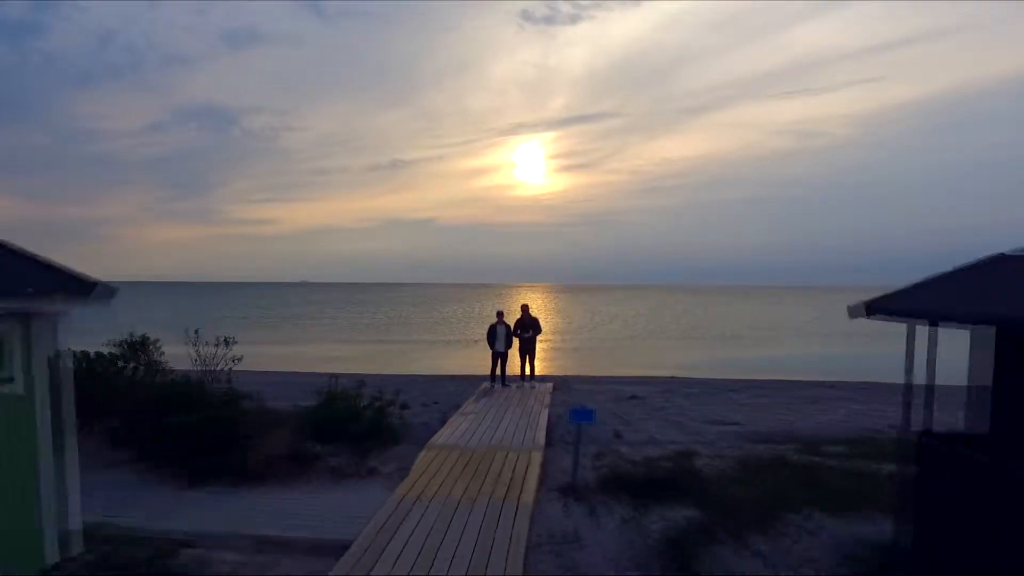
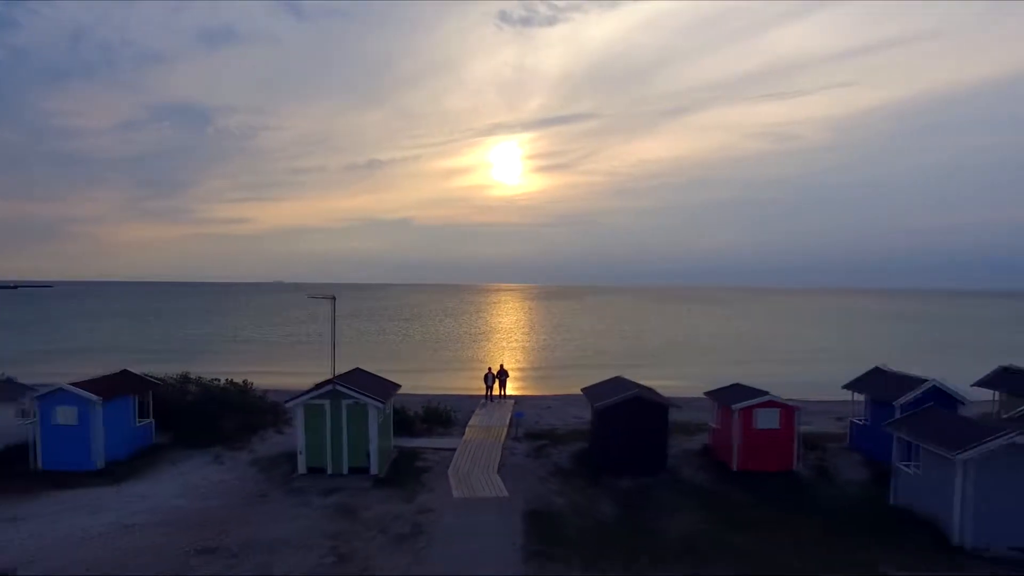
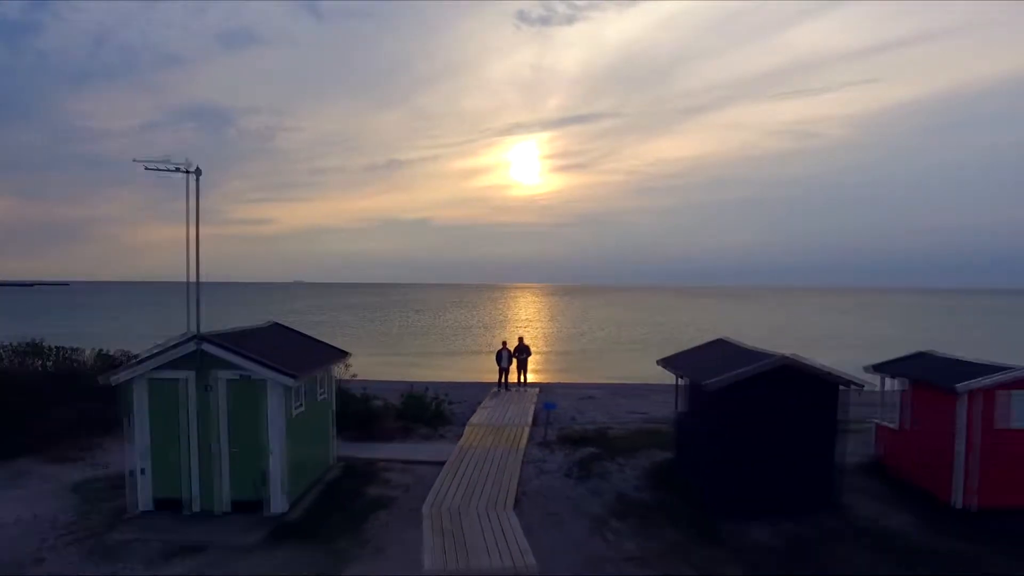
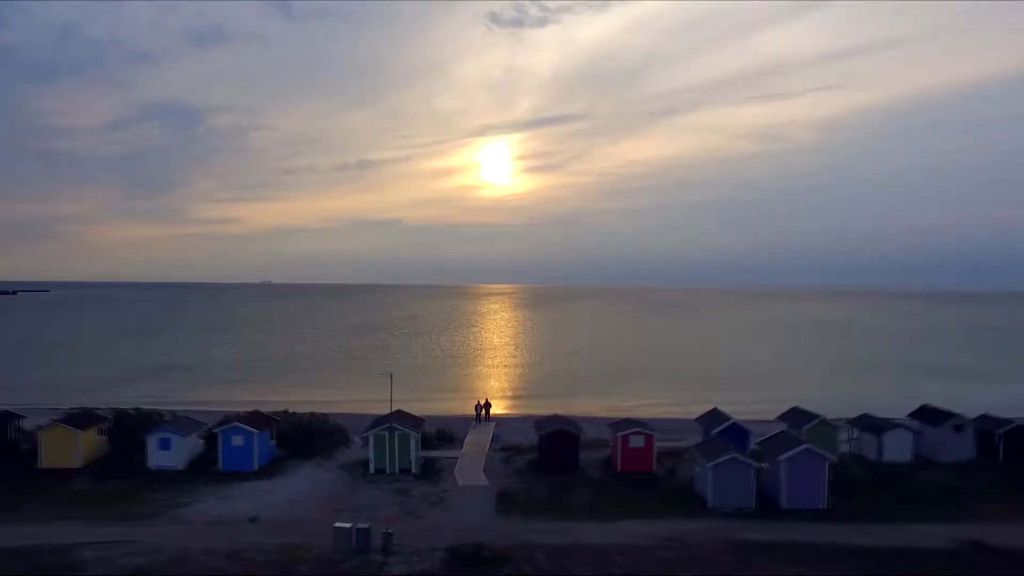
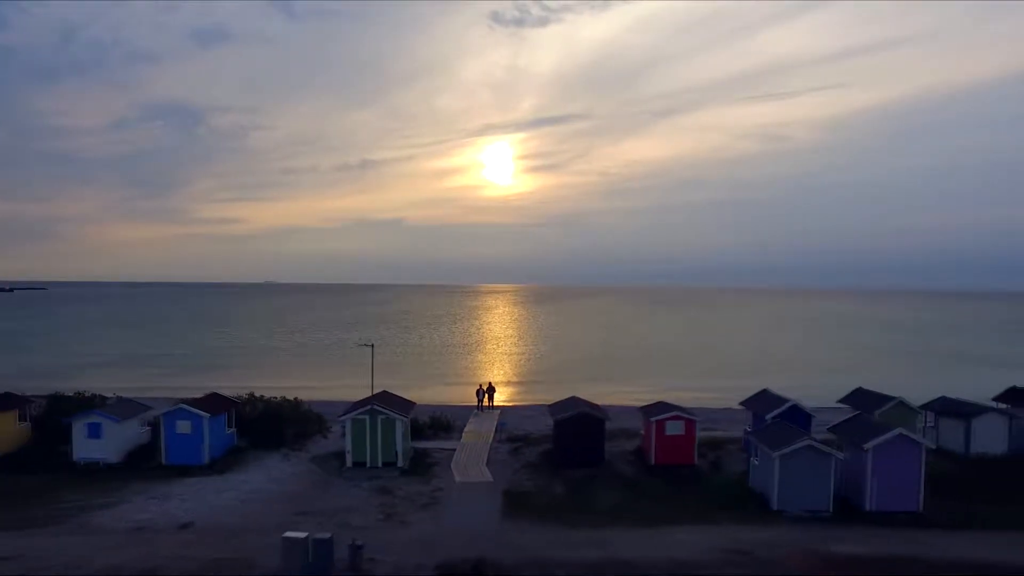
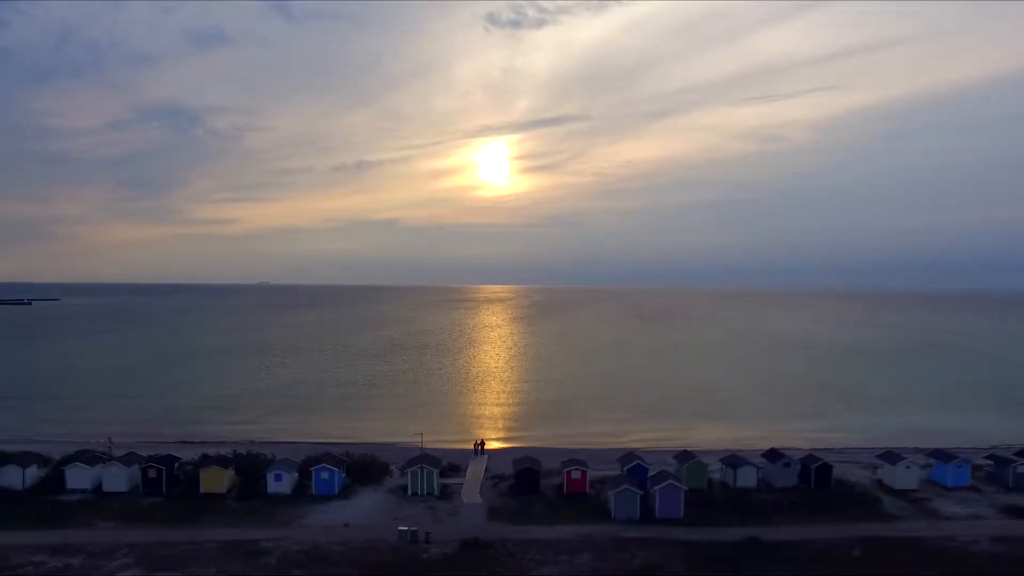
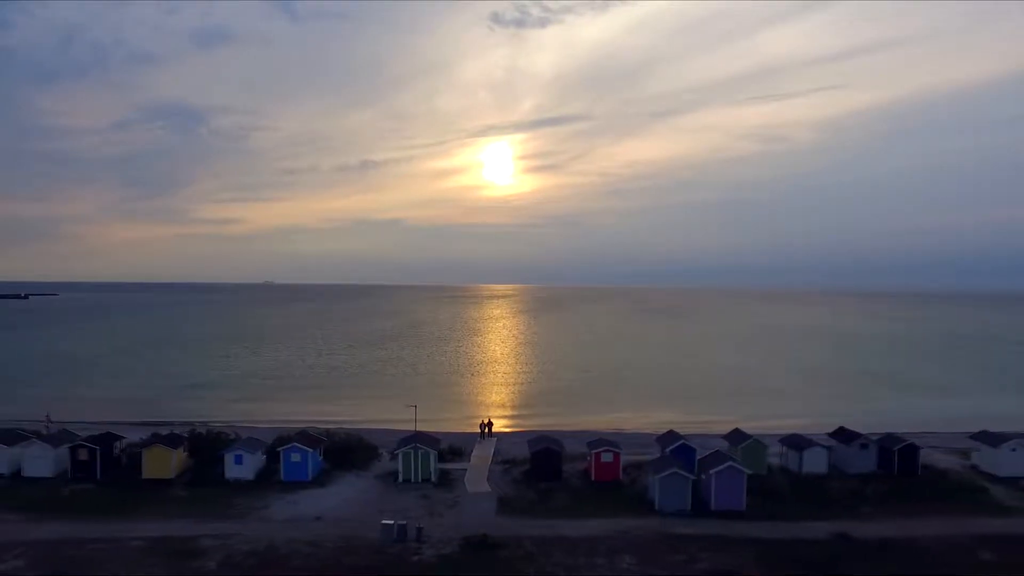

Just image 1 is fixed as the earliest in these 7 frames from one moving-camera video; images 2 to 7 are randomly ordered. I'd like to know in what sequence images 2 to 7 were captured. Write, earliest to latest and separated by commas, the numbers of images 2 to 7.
3, 2, 5, 4, 7, 6
